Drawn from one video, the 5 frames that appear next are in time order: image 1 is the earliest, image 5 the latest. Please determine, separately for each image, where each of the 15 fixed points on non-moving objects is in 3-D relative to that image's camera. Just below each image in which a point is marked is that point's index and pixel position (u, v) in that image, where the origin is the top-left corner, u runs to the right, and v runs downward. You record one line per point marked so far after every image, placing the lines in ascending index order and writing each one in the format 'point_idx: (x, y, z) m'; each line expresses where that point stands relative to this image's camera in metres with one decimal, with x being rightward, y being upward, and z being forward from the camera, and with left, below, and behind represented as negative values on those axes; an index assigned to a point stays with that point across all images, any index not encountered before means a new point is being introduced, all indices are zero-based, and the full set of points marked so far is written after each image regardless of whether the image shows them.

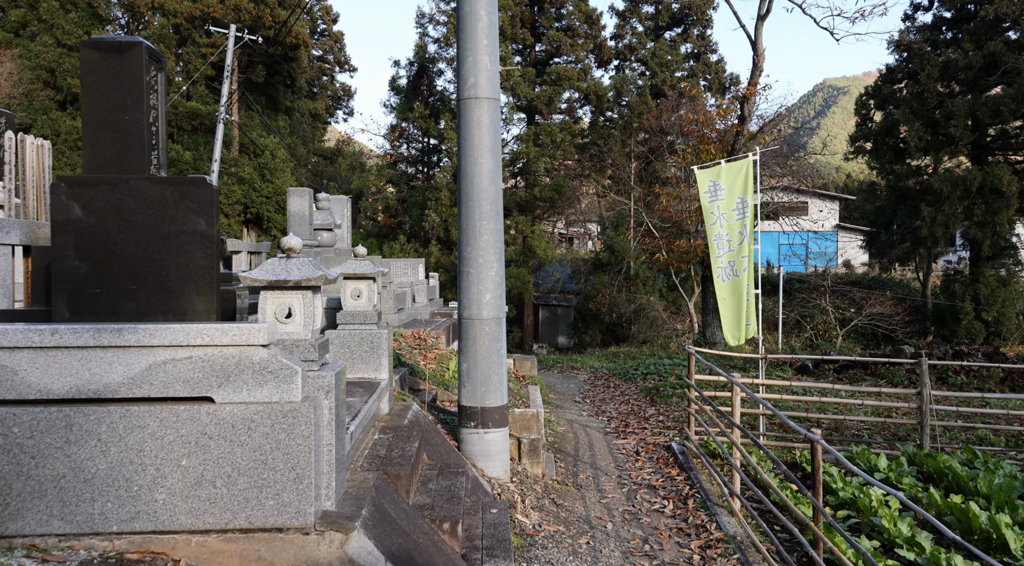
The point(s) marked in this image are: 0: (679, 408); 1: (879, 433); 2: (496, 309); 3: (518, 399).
0: (+2.2, -1.6, +9.9) m
1: (+4.2, -1.7, +8.6) m
2: (-0.1, -0.2, +5.9) m
3: (+0.1, -1.2, +8.0) m
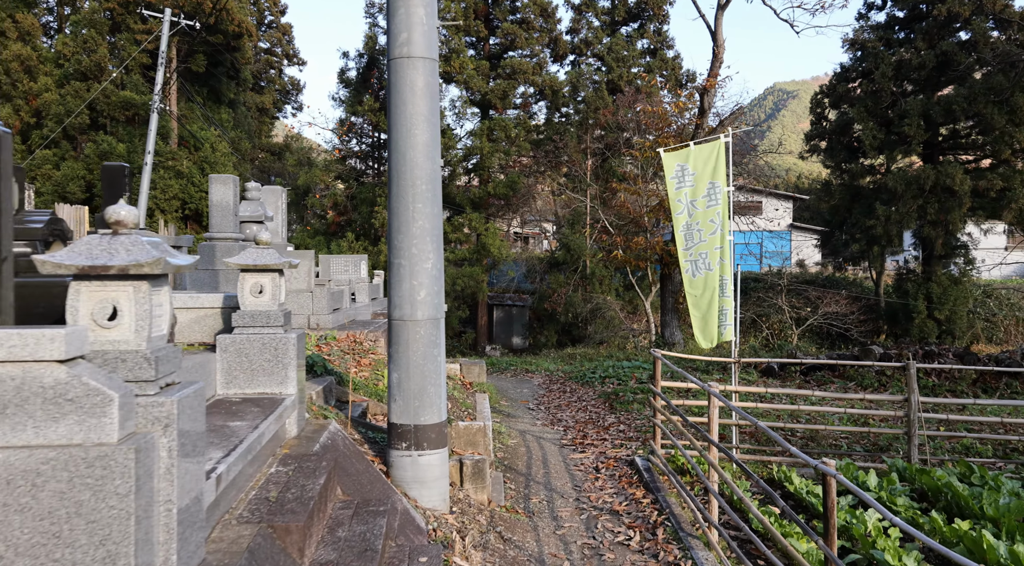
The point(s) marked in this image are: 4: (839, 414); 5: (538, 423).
0: (+1.6, -1.6, +9.1) m
1: (+3.6, -1.7, +7.9) m
2: (-0.5, -0.2, +5.0) m
3: (-0.5, -1.2, +7.1) m
4: (+3.3, -1.3, +7.7) m
5: (+0.3, -1.7, +9.4) m
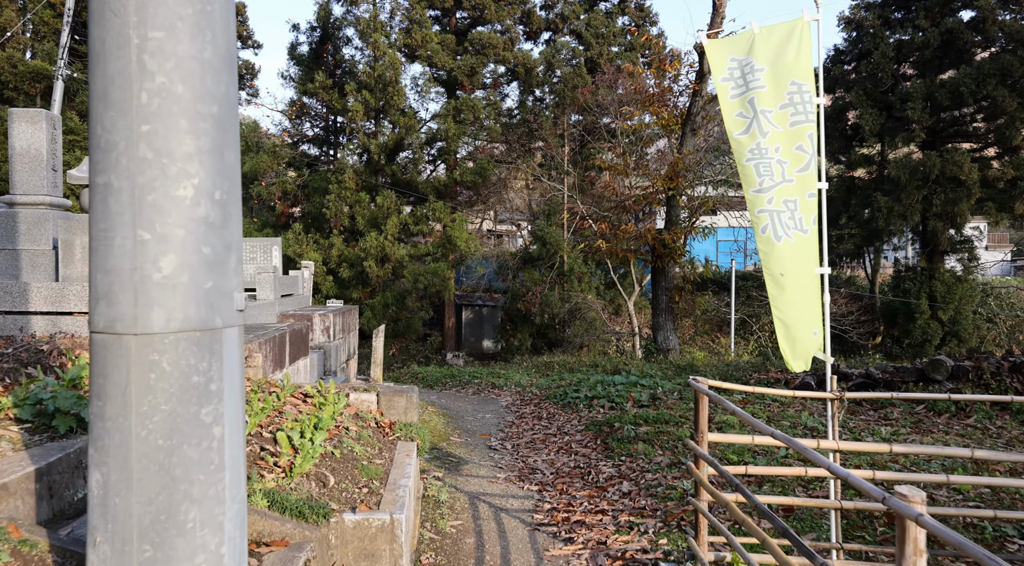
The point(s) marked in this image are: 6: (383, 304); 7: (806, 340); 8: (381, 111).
0: (+1.2, -1.5, +6.1) m
1: (+3.3, -1.6, +5.0) m
2: (-0.8, 0.0, +1.9) m
3: (-0.8, -1.1, +4.1) m
4: (+3.0, -1.2, +4.8) m
5: (-0.1, -1.6, +6.3) m
6: (-3.3, -0.5, +19.1) m
7: (+1.7, -0.3, +4.3) m
8: (-3.3, +4.3, +19.0) m
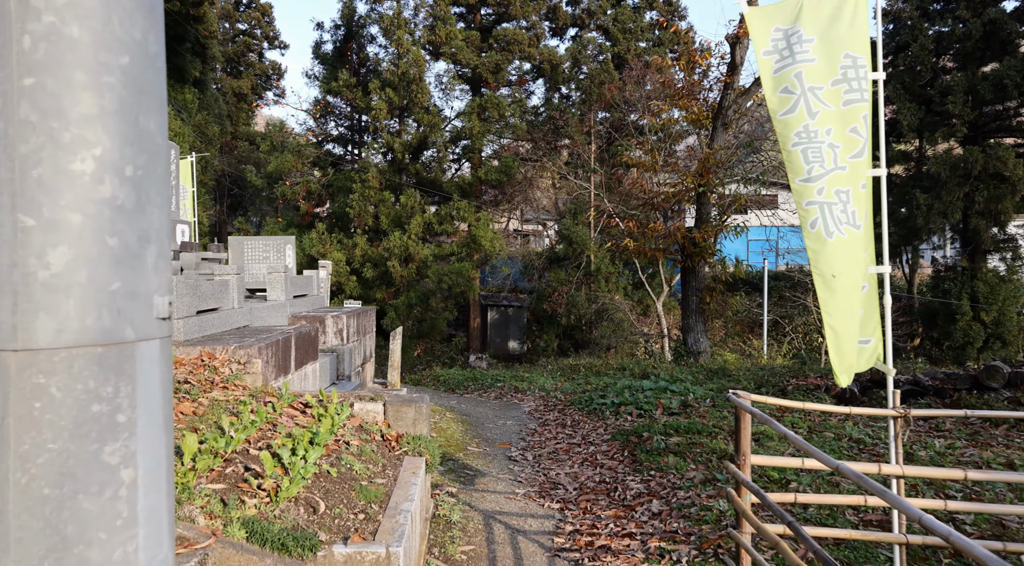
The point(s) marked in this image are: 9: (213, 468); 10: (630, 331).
0: (+1.3, -1.5, +5.6) m
1: (+3.4, -1.6, +4.4) m
2: (-0.8, 0.0, +1.5) m
3: (-0.7, -1.1, +3.6) m
4: (+3.1, -1.2, +4.2) m
5: (+0.1, -1.6, +5.9) m
6: (-2.6, -0.5, +18.8) m
7: (+1.8, -0.3, +3.8) m
8: (-2.7, +4.3, +18.7) m
9: (-1.4, -0.8, +3.4) m
10: (+2.8, -1.1, +17.8) m
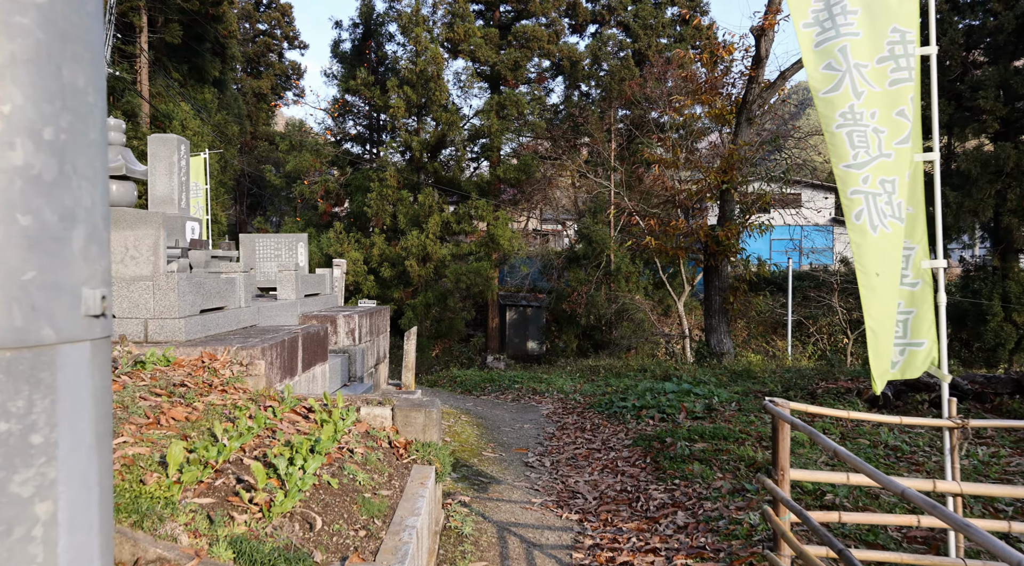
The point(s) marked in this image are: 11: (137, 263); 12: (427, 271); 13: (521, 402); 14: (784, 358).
0: (+1.4, -1.5, +5.2) m
1: (+3.4, -1.6, +4.0) m
2: (-0.8, 0.0, +1.2) m
3: (-0.7, -1.1, +3.3) m
4: (+3.1, -1.2, +3.8) m
5: (+0.2, -1.6, +5.6) m
6: (-2.2, -0.5, +18.5) m
7: (+1.8, -0.3, +3.4) m
8: (-2.2, +4.4, +18.4) m
9: (-1.3, -0.8, +3.1) m
10: (+3.2, -1.1, +17.4) m
11: (-2.8, +0.2, +5.6) m
12: (-2.1, +0.3, +18.4) m
13: (+0.1, -1.7, +11.1) m
14: (+5.7, -1.6, +15.7) m
